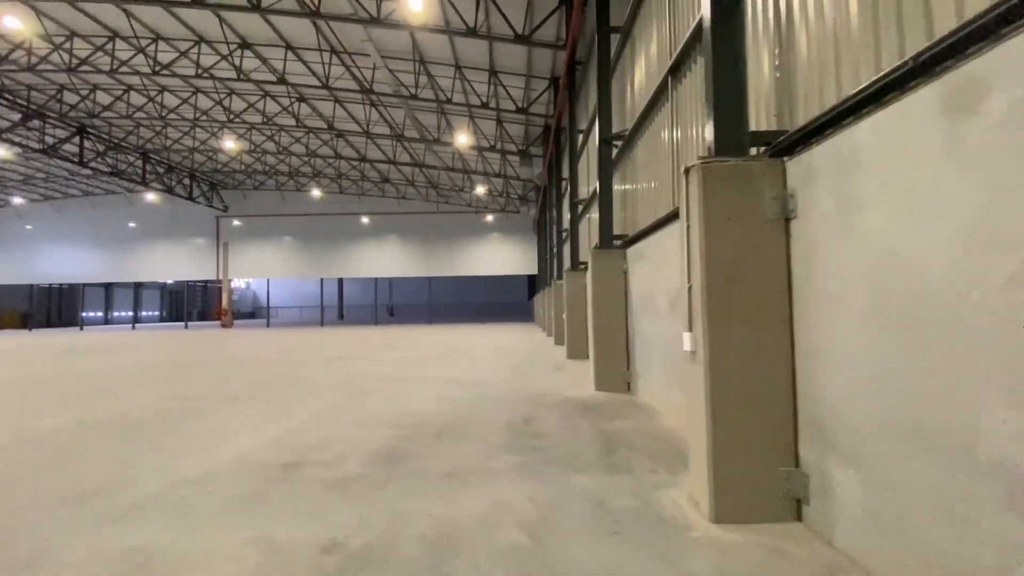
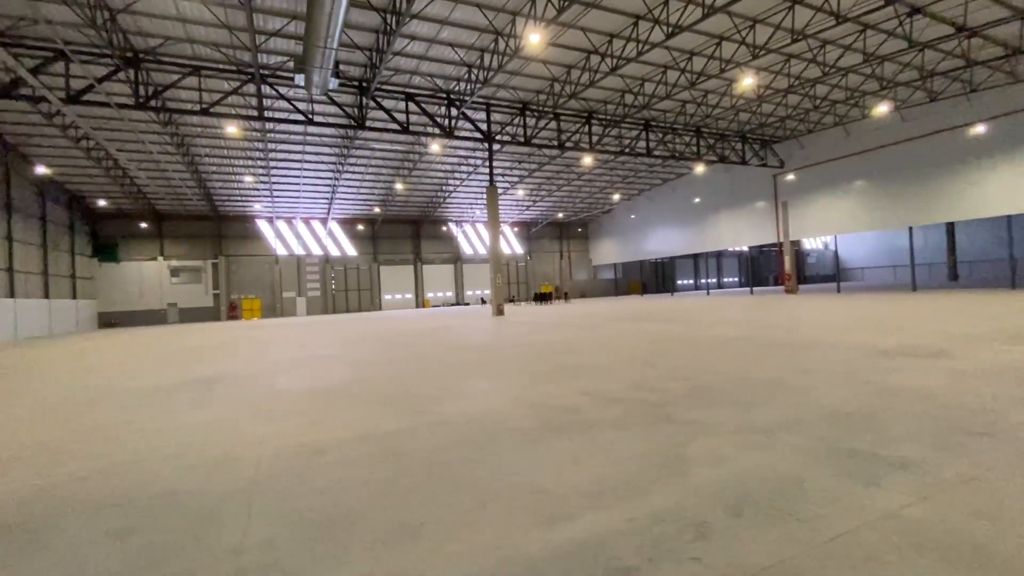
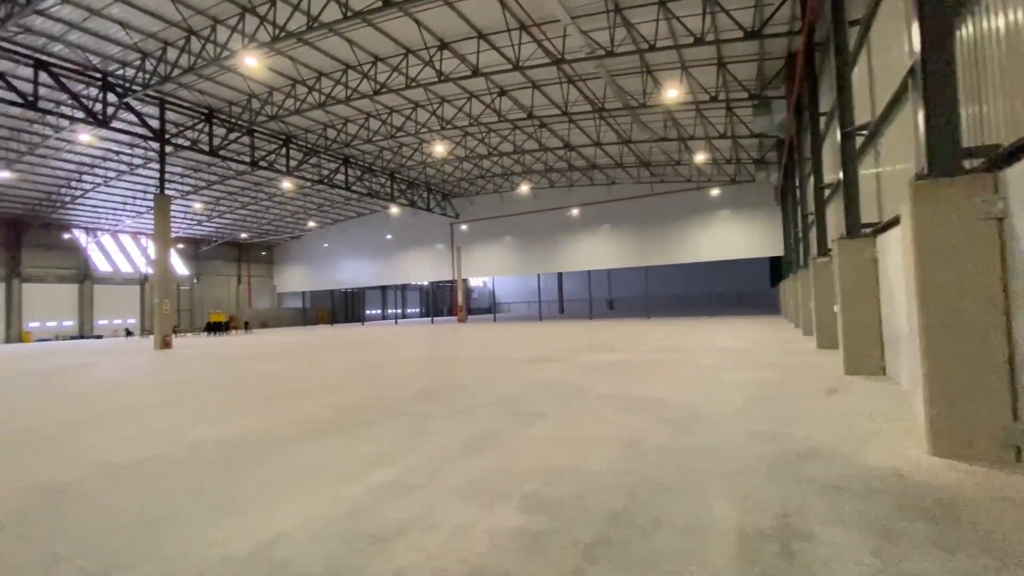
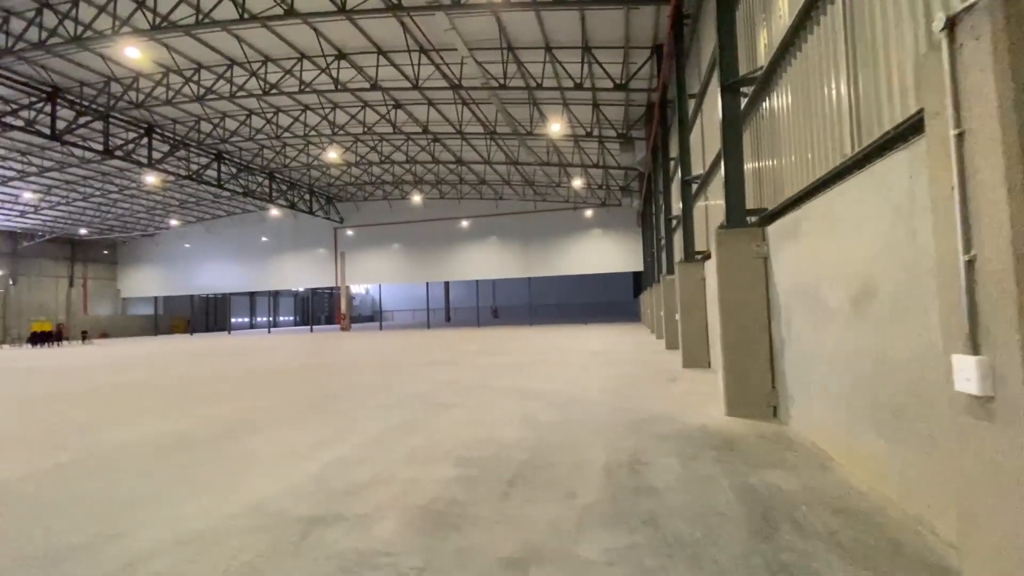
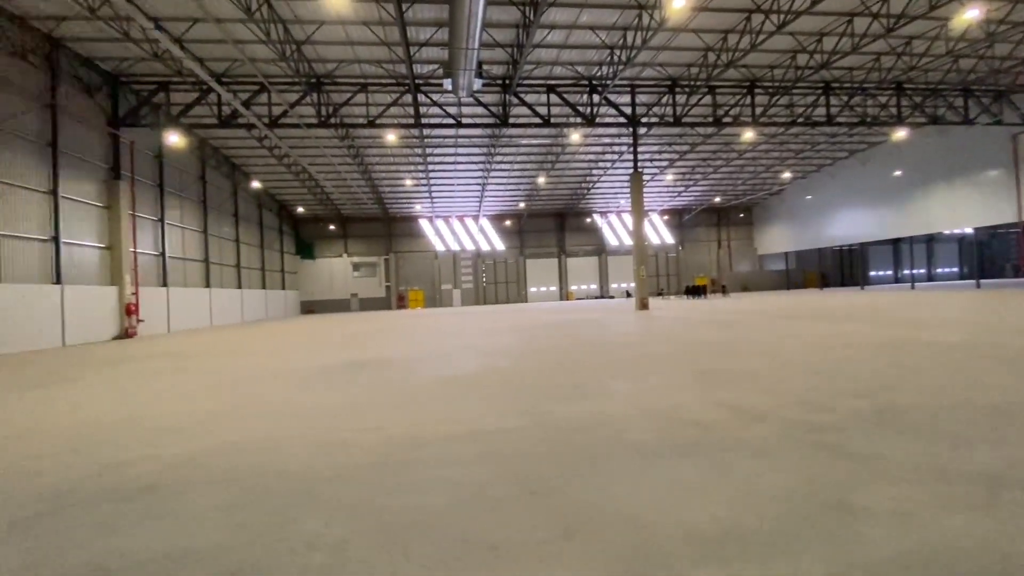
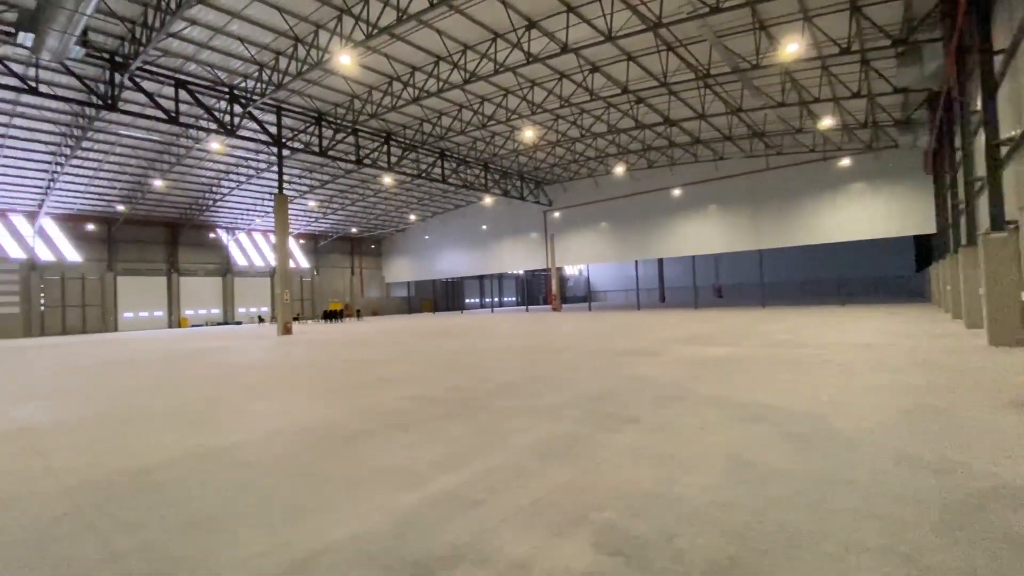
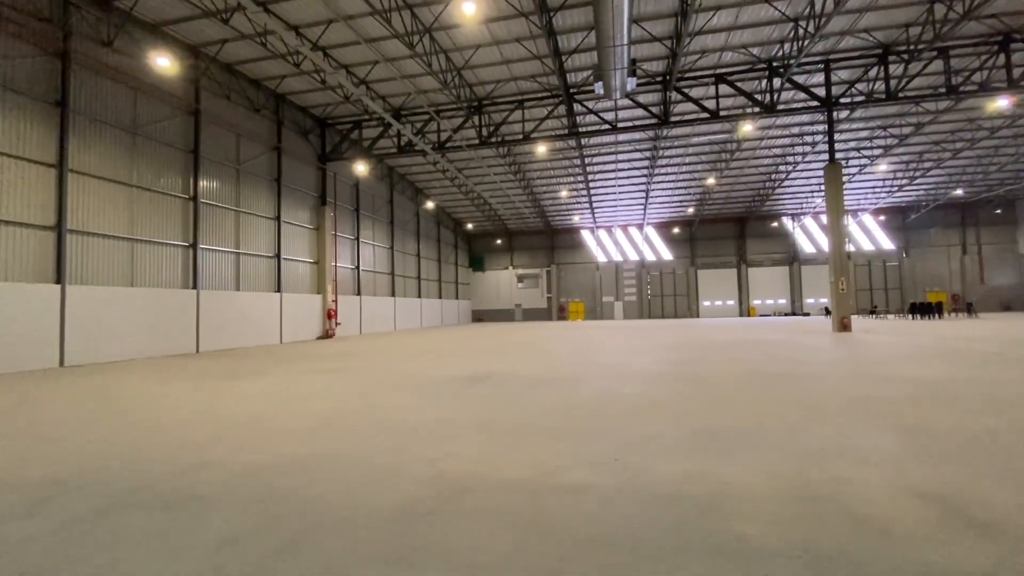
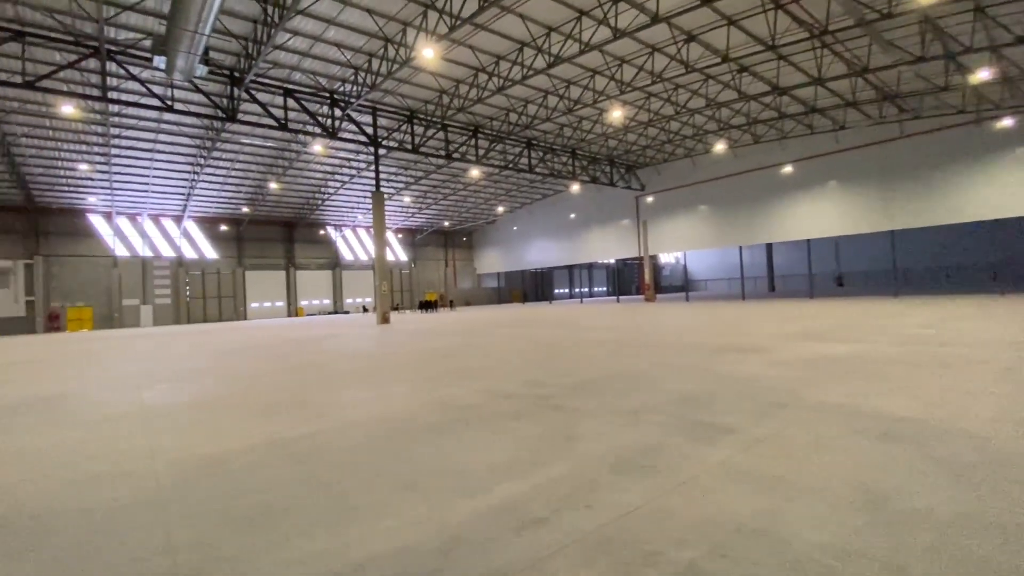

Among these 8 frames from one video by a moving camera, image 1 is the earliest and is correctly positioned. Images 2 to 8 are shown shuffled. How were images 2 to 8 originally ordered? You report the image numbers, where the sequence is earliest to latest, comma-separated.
4, 3, 6, 8, 2, 5, 7
